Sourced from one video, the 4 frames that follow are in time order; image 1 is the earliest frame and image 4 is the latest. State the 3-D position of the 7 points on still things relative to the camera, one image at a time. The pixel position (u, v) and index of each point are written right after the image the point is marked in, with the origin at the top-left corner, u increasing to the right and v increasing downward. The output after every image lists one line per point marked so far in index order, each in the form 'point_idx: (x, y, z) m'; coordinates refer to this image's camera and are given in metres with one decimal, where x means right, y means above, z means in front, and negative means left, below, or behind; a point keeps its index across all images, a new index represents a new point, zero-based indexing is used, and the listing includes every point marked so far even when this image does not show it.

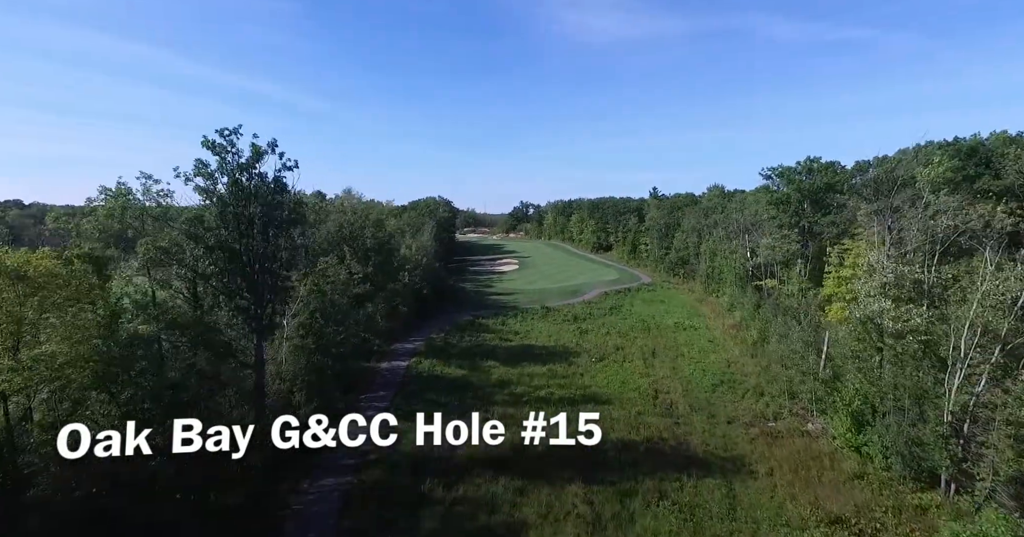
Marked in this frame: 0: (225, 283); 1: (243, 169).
0: (-8.9, -0.4, +17.4) m
1: (-8.3, +3.1, +17.3) m
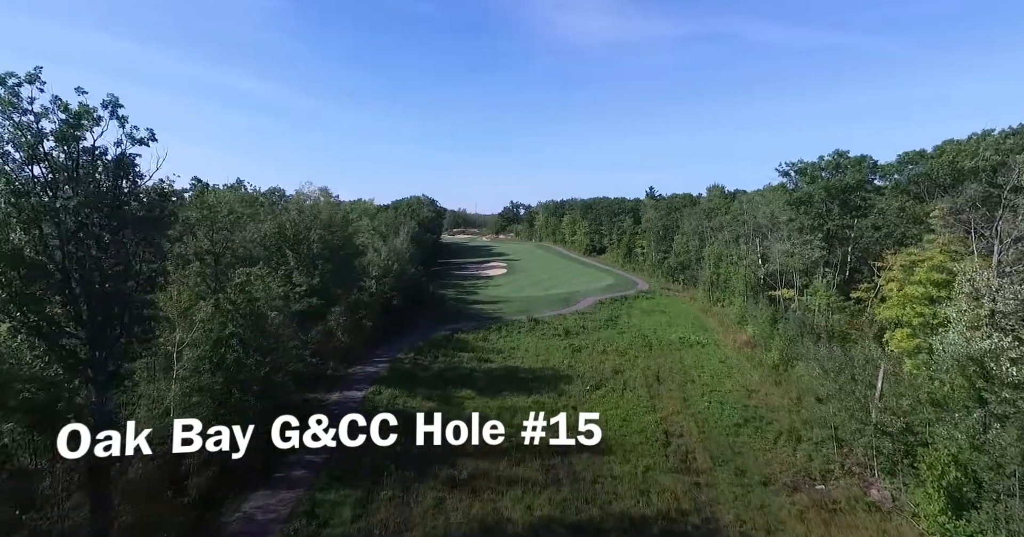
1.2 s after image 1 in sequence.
0: (-9.7, -0.9, +11.3) m
1: (-9.1, +2.6, +11.3) m
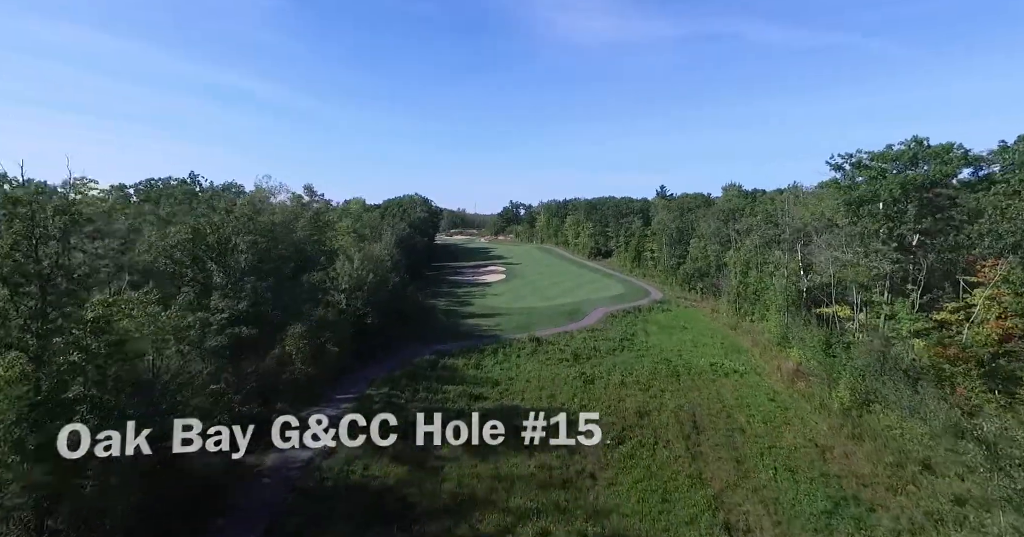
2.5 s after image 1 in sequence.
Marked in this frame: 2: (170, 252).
0: (-9.8, -1.6, +4.1) m
1: (-9.2, +1.9, +4.0) m
2: (-12.2, +0.6, +20.0) m
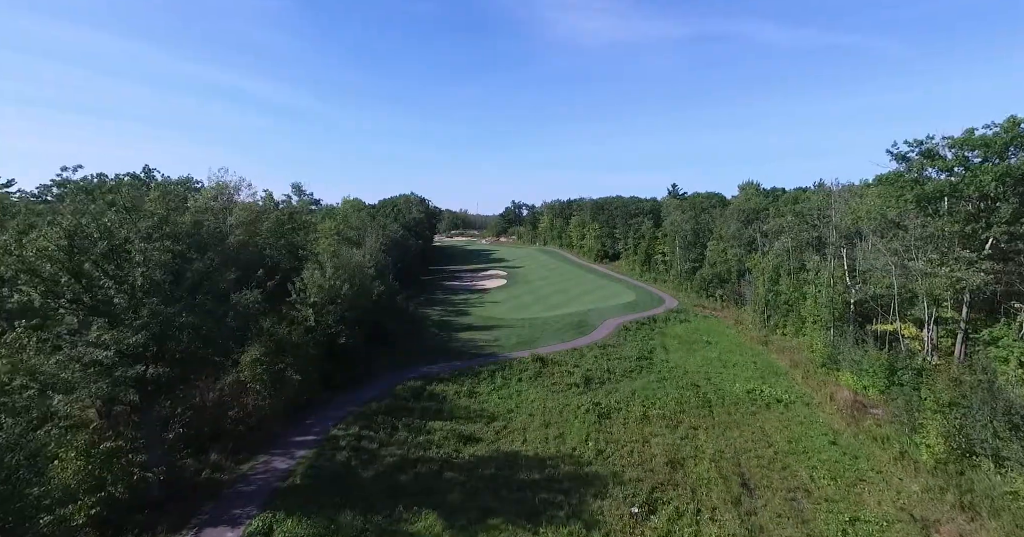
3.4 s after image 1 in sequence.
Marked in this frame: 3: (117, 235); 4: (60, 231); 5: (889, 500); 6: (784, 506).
0: (-9.9, -2.1, -1.5) m
1: (-9.4, +1.4, -1.6) m
2: (-12.3, +0.1, +14.5) m
3: (-11.2, +1.0, +16.0) m
4: (-12.0, +1.0, +15.1) m
5: (+12.5, -7.7, +18.6) m
6: (+9.0, -7.9, +18.6) m
